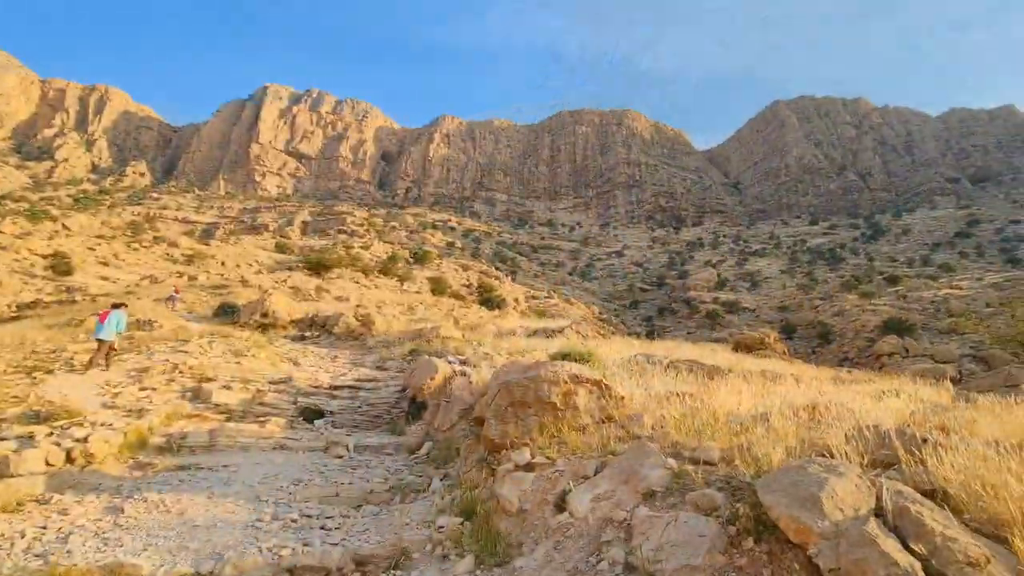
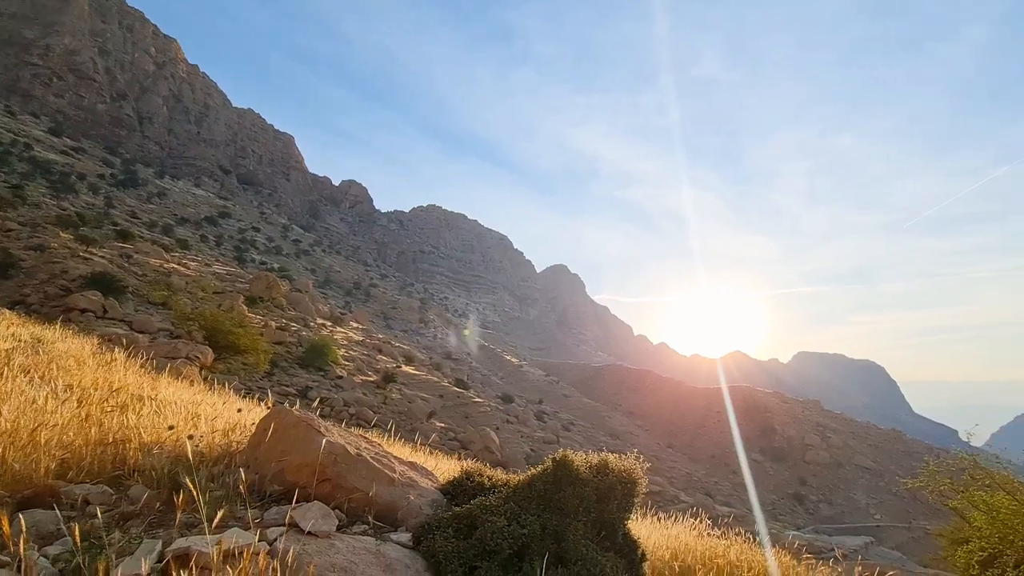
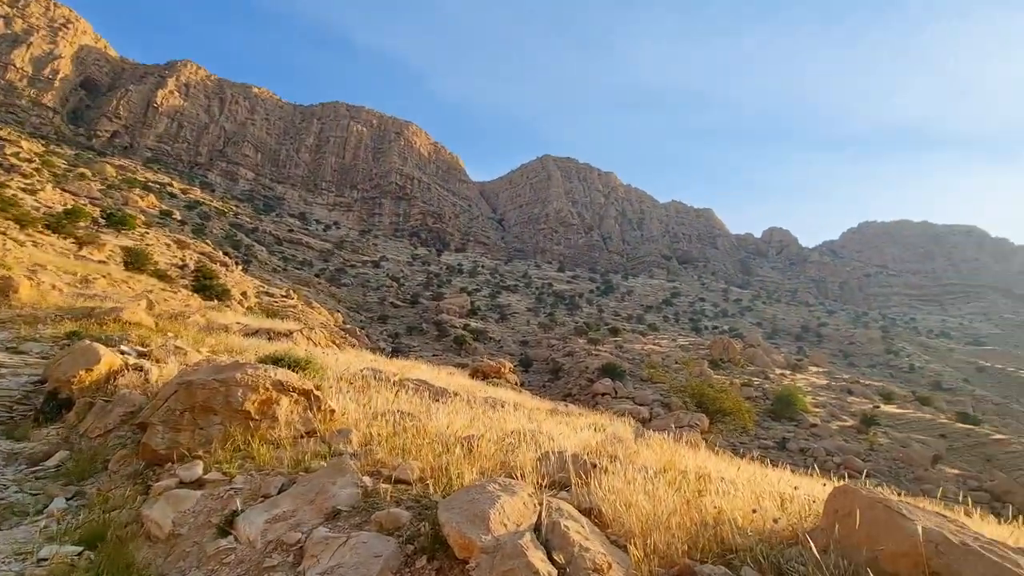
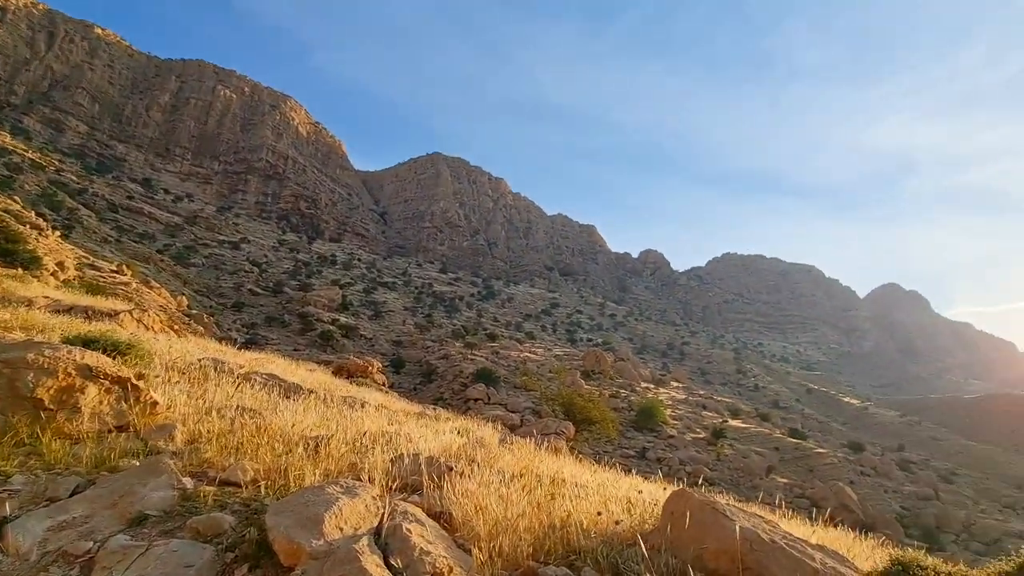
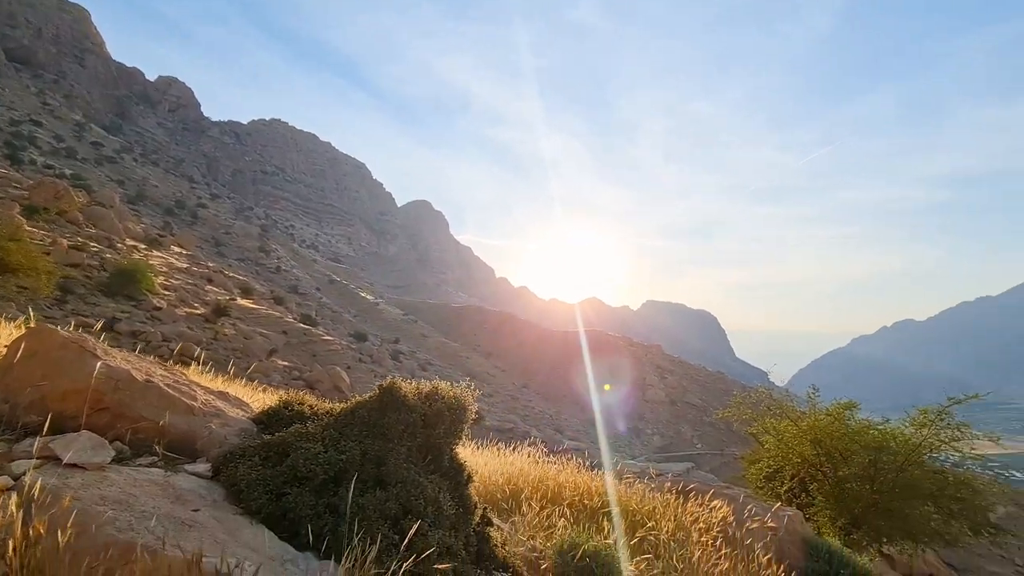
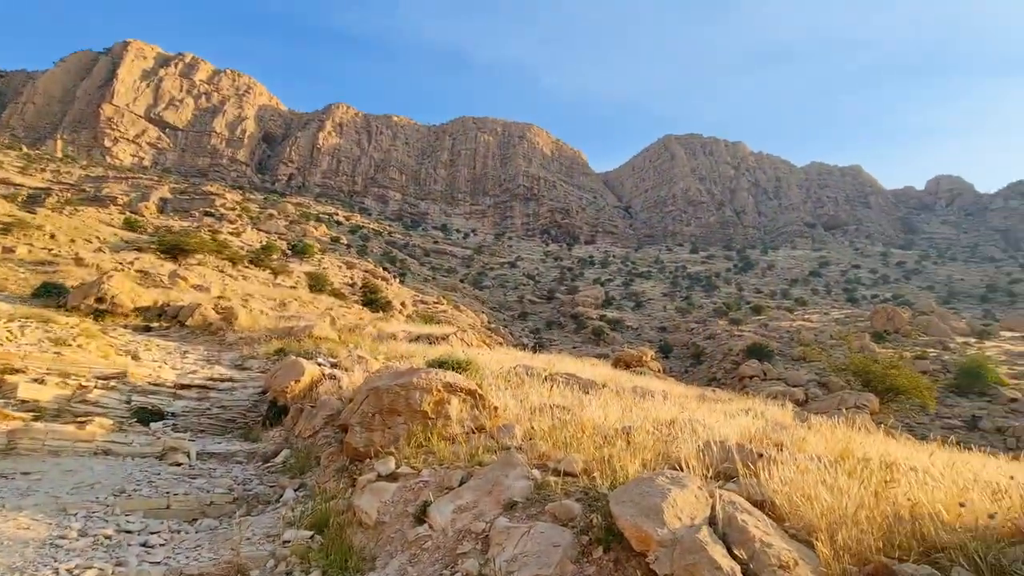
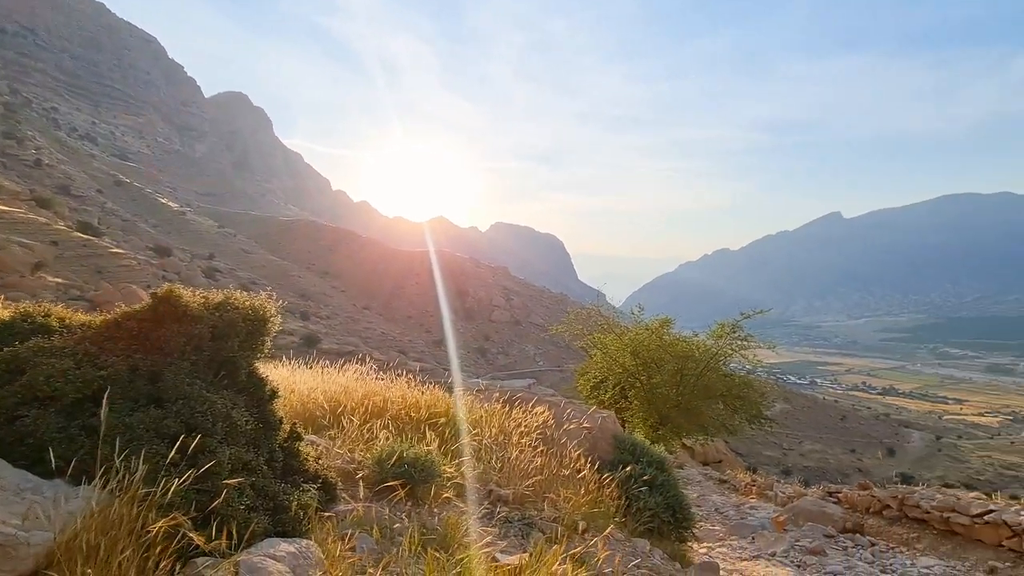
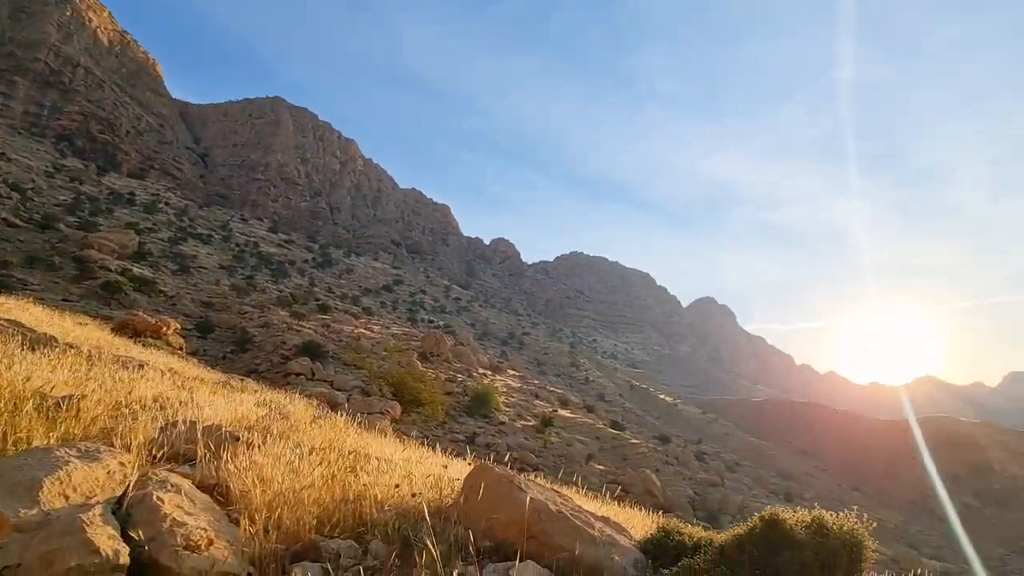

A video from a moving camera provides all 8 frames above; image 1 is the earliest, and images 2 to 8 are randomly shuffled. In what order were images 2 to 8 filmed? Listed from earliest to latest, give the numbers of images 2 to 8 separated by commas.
6, 3, 4, 8, 2, 5, 7
